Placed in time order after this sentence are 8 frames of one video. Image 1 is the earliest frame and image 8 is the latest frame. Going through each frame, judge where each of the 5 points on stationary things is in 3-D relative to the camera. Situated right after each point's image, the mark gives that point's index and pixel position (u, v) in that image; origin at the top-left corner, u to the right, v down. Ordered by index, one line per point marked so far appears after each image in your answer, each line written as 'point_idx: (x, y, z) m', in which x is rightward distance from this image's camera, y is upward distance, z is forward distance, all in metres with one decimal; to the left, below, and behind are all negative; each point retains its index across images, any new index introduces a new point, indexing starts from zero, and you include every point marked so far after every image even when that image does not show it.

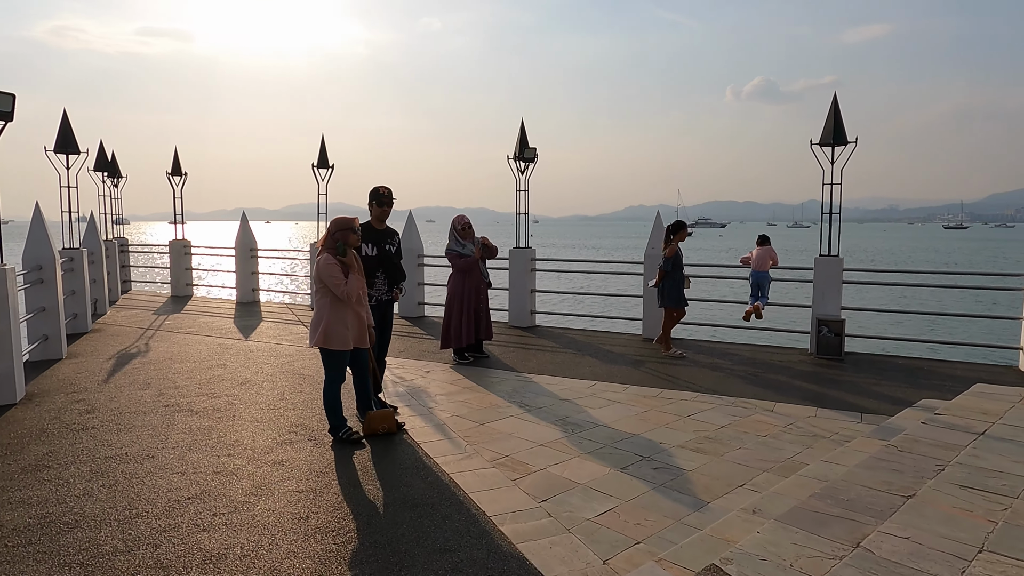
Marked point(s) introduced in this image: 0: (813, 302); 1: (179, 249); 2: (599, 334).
0: (+3.9, -0.2, +8.6) m
1: (-7.3, +0.9, +14.6) m
2: (+1.3, -0.7, +9.8) m
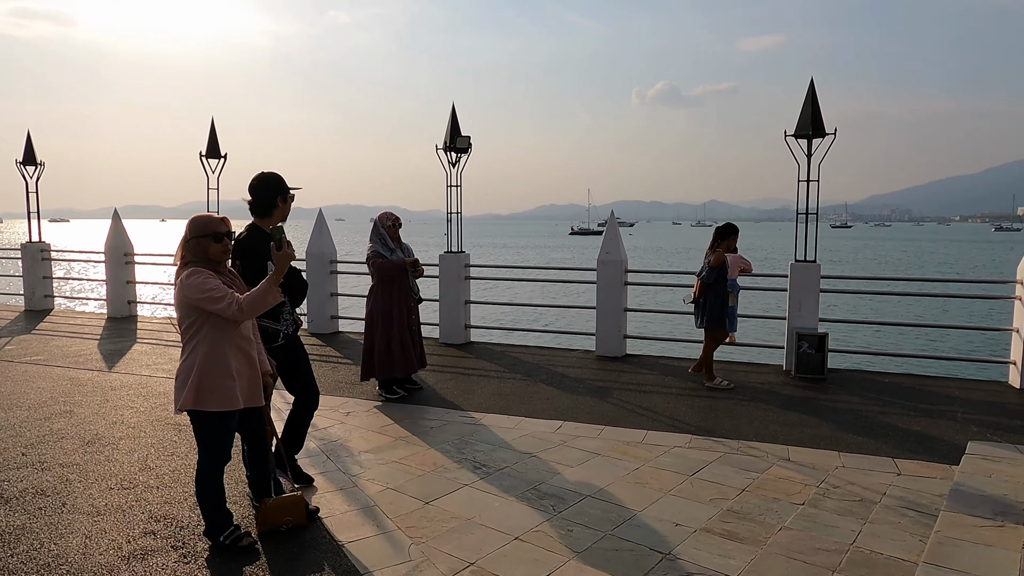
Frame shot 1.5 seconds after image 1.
0: (+3.2, -0.3, +7.6) m
1: (-8.8, +0.6, +12.2) m
2: (+0.4, -0.8, +8.5) m
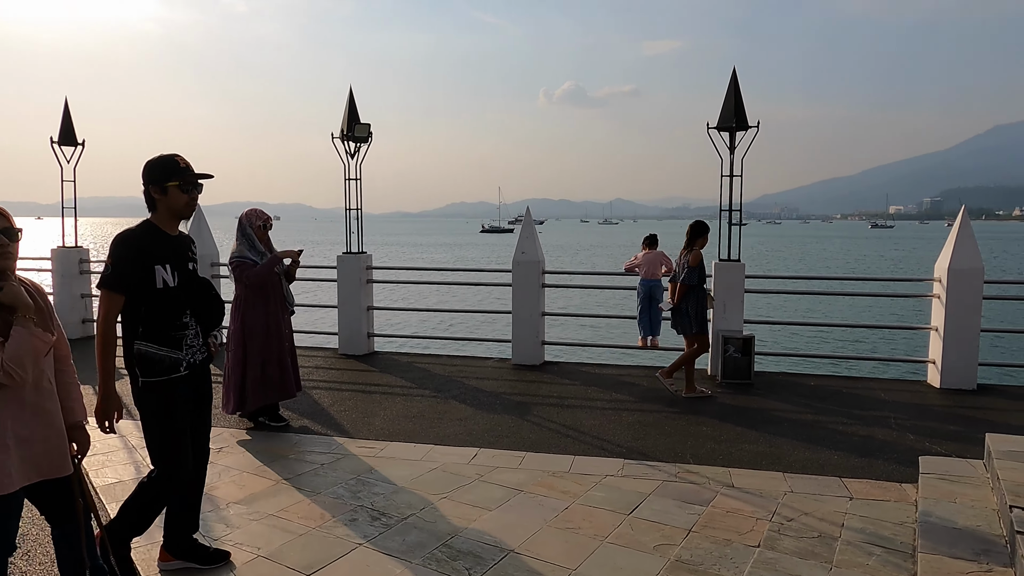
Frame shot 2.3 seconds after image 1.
0: (+2.2, -0.3, +7.2) m
1: (-10.2, +0.5, +10.1) m
2: (-0.6, -0.9, +7.7) m
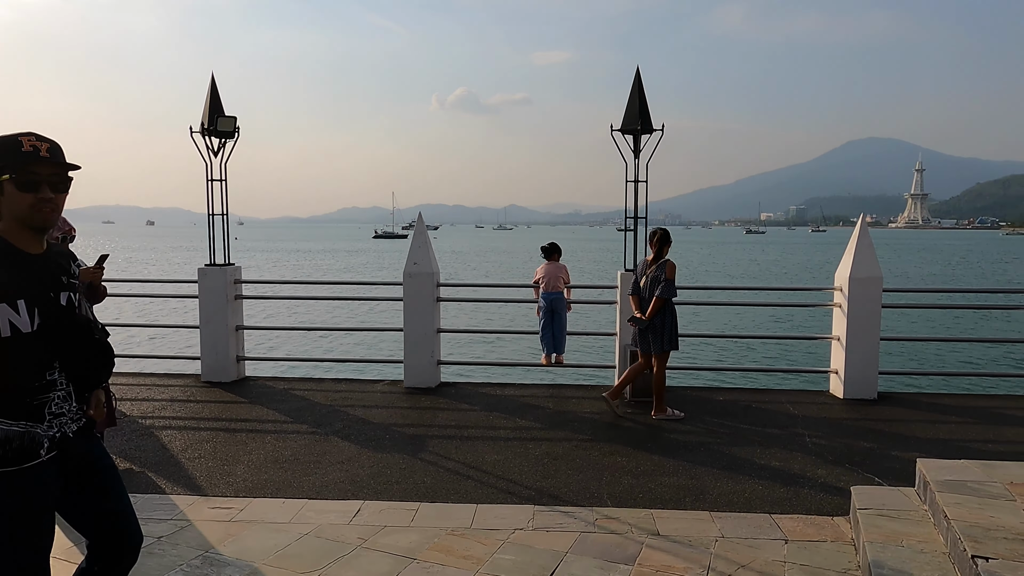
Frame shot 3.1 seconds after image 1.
0: (+1.1, -0.4, +6.8) m
1: (-11.6, +0.2, +7.7) m
2: (-1.8, -1.0, +6.8) m
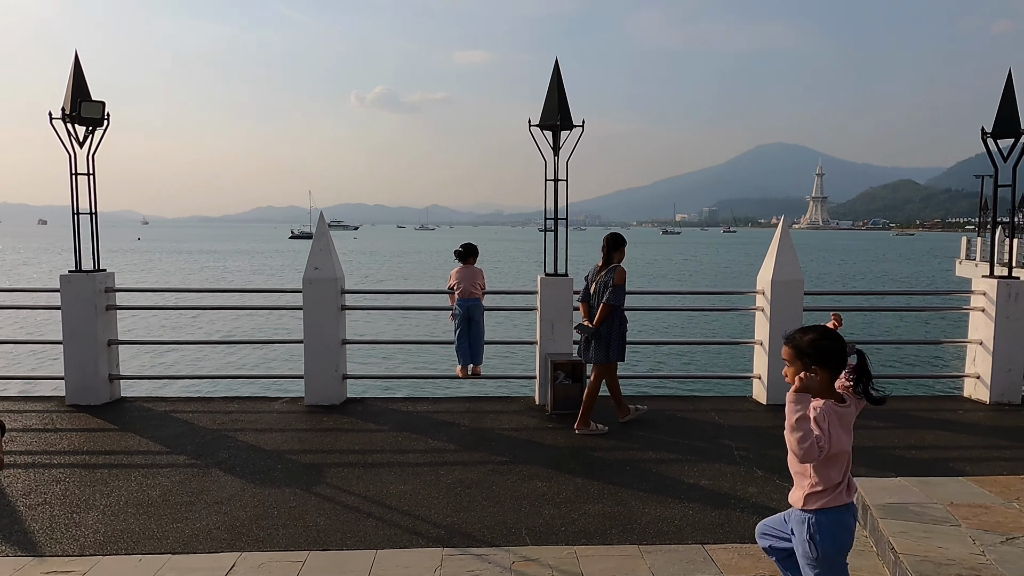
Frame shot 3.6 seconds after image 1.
0: (+0.3, -0.5, +6.4) m
1: (-12.5, 0.0, +5.9) m
2: (-2.6, -1.1, +6.1) m
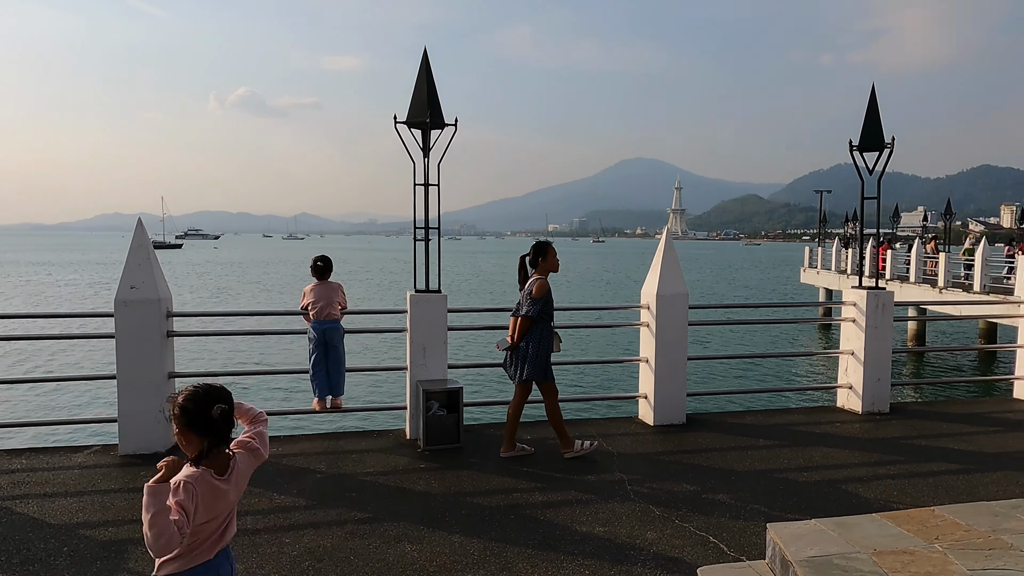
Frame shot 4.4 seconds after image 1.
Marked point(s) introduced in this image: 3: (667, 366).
0: (-0.9, -0.6, +5.6) m
1: (-13.3, -0.3, +2.7) m
2: (-3.6, -1.3, +4.8) m
3: (+1.4, -0.7, +6.2) m
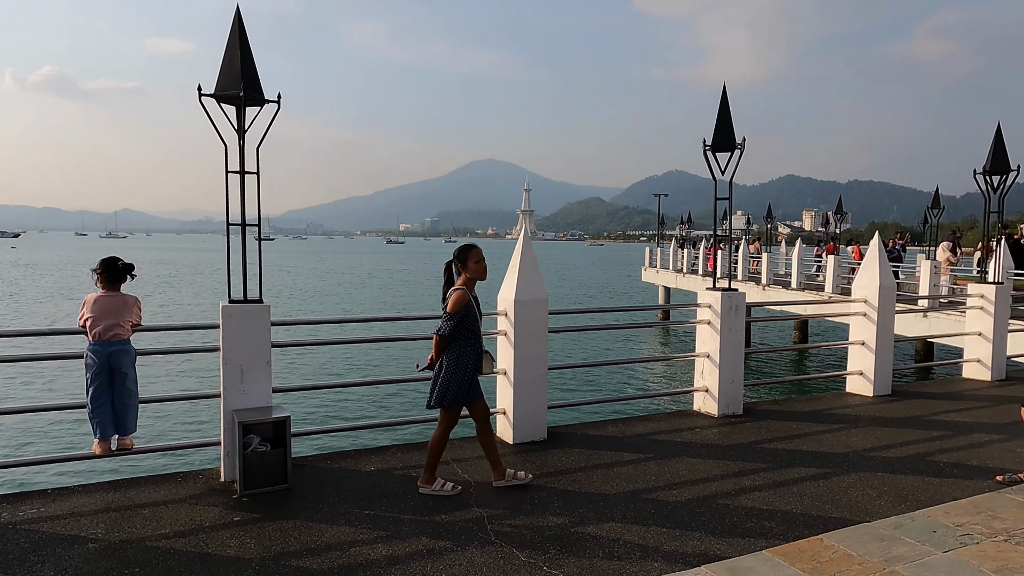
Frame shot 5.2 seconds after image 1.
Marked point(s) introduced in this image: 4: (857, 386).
0: (-2.0, -0.7, +4.6) m
1: (-13.5, -0.5, -0.9) m
2: (-4.5, -1.4, +3.2) m
3: (+0.1, -0.8, +5.7) m
4: (+4.0, -1.1, +7.7) m
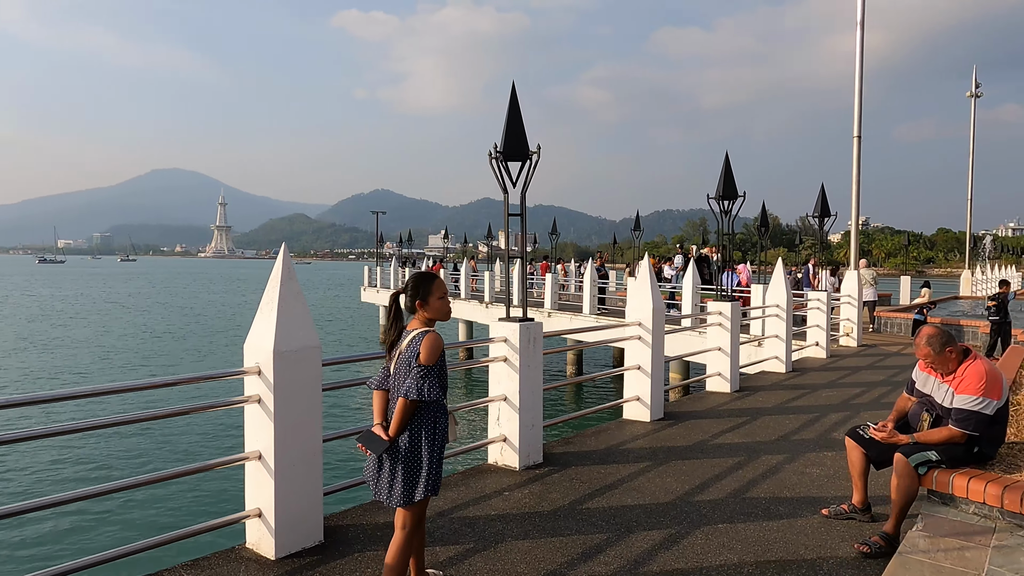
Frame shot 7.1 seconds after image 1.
0: (-2.8, -1.0, +2.2) m
1: (-11.0, -0.9, -7.7) m
2: (-4.4, -1.7, -0.2) m
3: (-1.3, -1.0, +4.0) m
4: (+1.4, -1.4, +7.5) m
